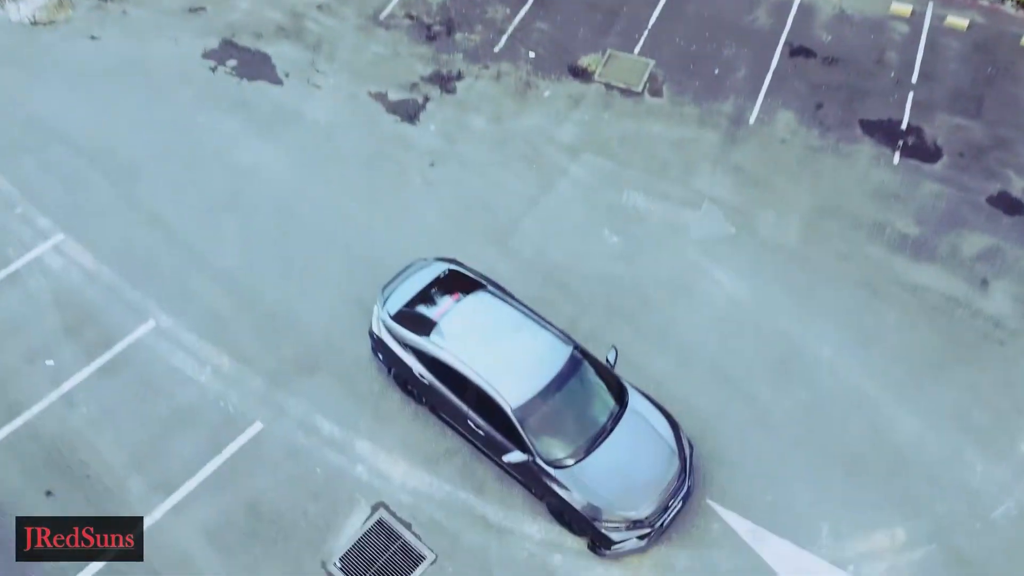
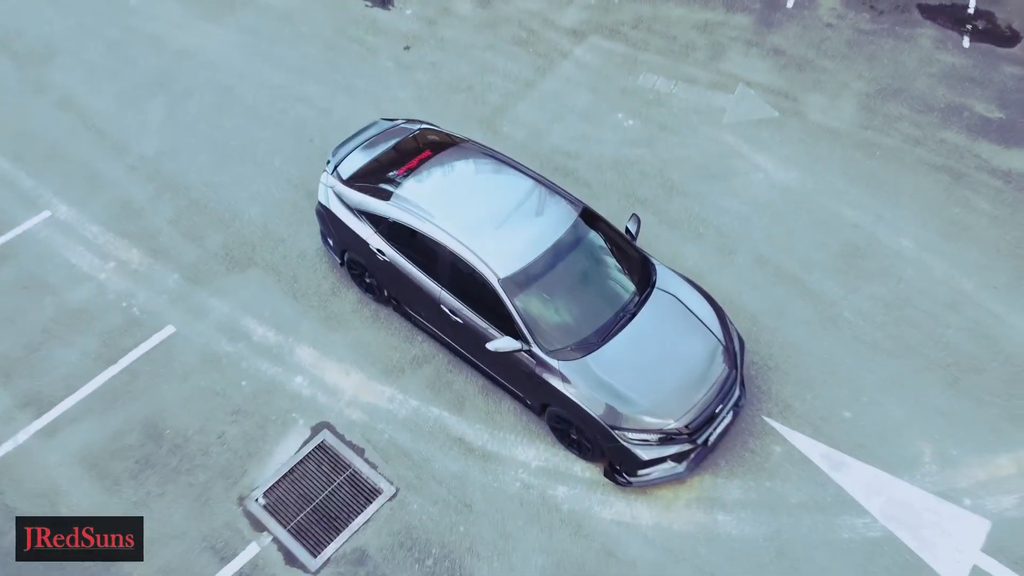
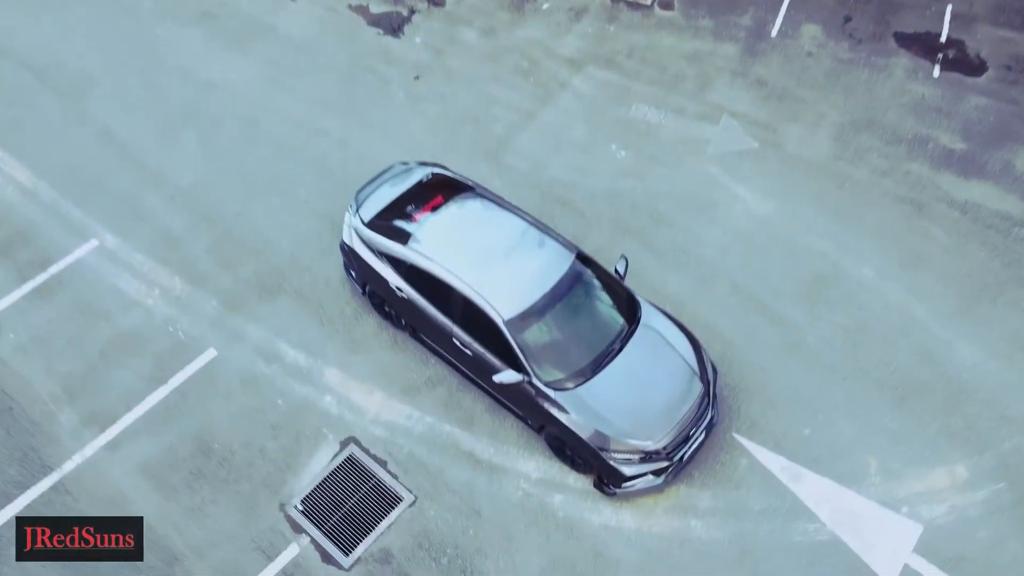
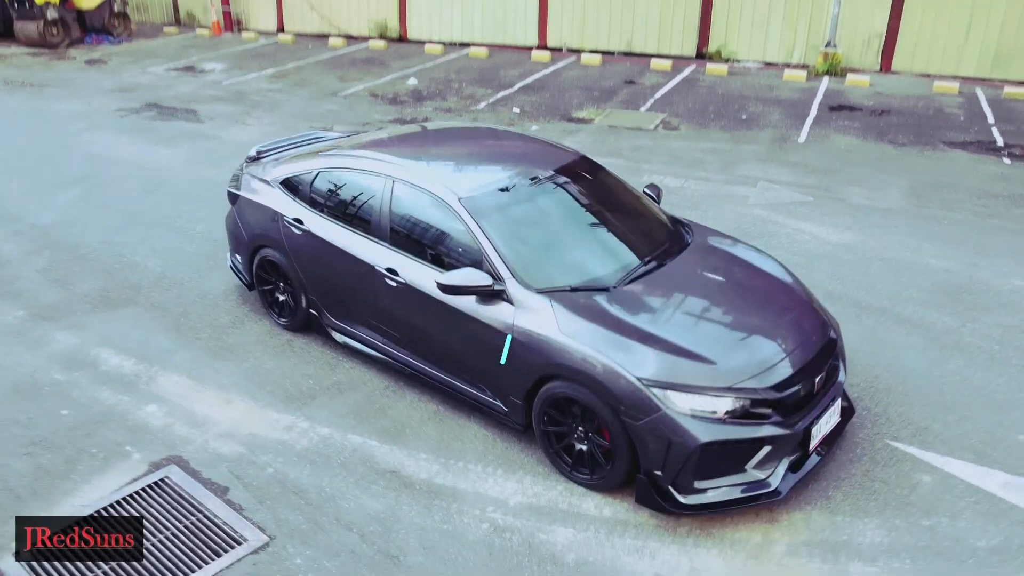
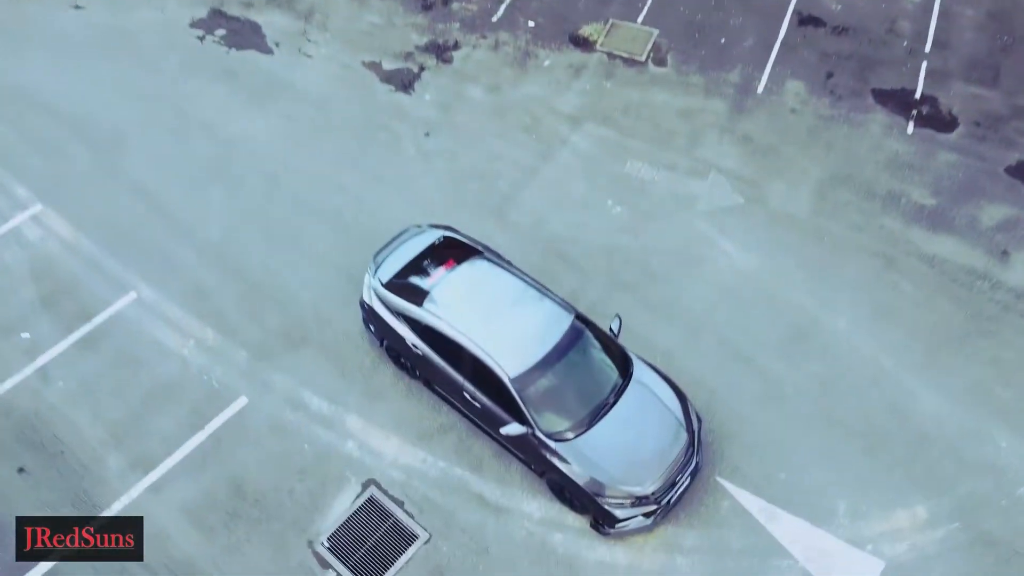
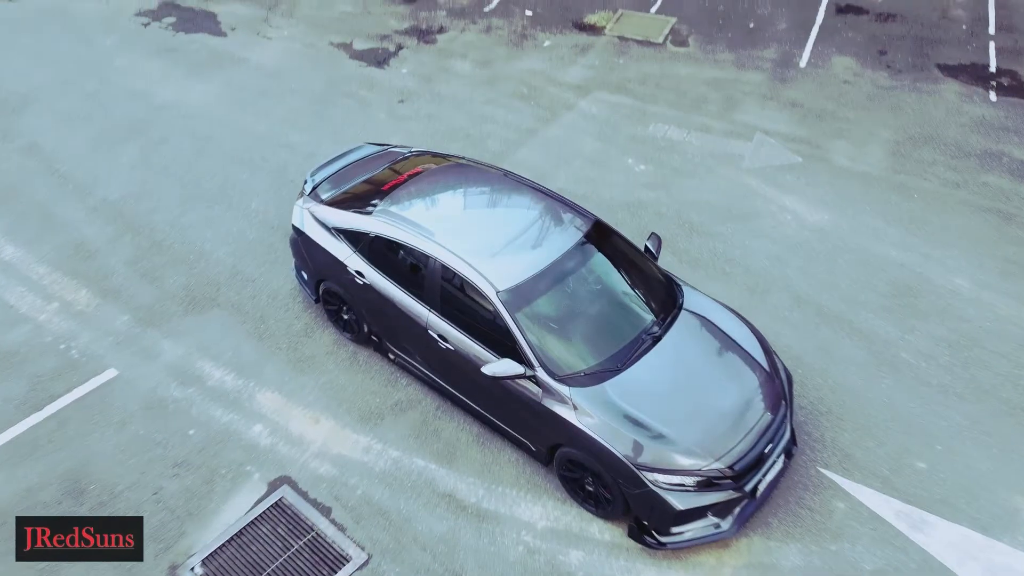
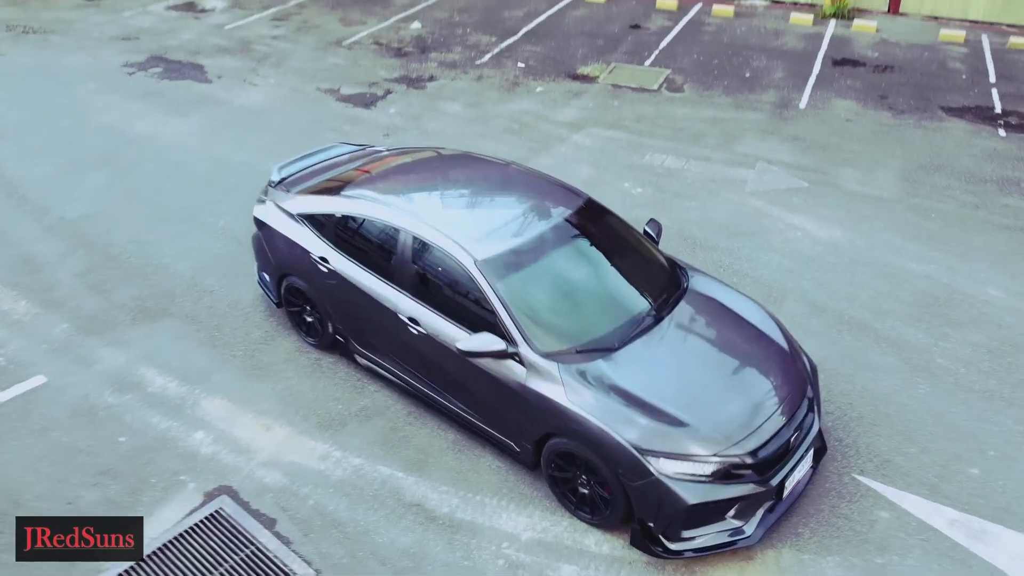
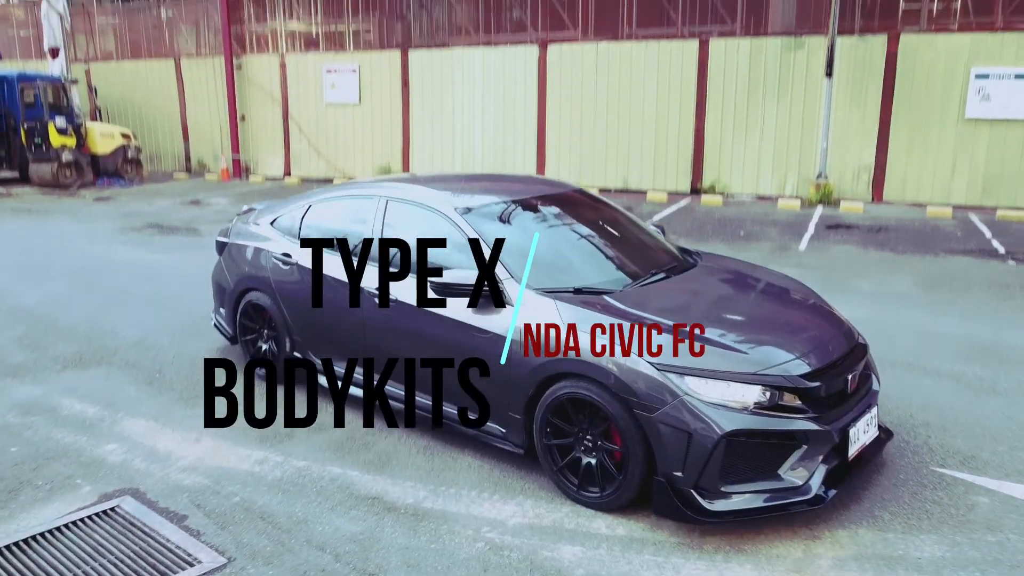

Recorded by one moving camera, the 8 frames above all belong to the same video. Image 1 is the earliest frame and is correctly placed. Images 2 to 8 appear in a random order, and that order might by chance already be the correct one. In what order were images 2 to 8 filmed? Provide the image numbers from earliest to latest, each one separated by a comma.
5, 3, 2, 6, 7, 4, 8
